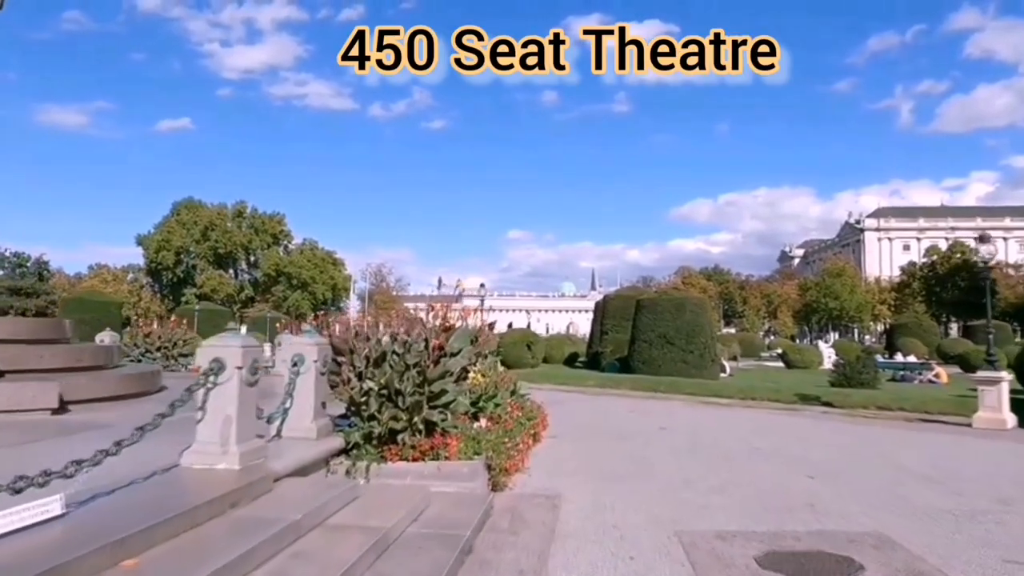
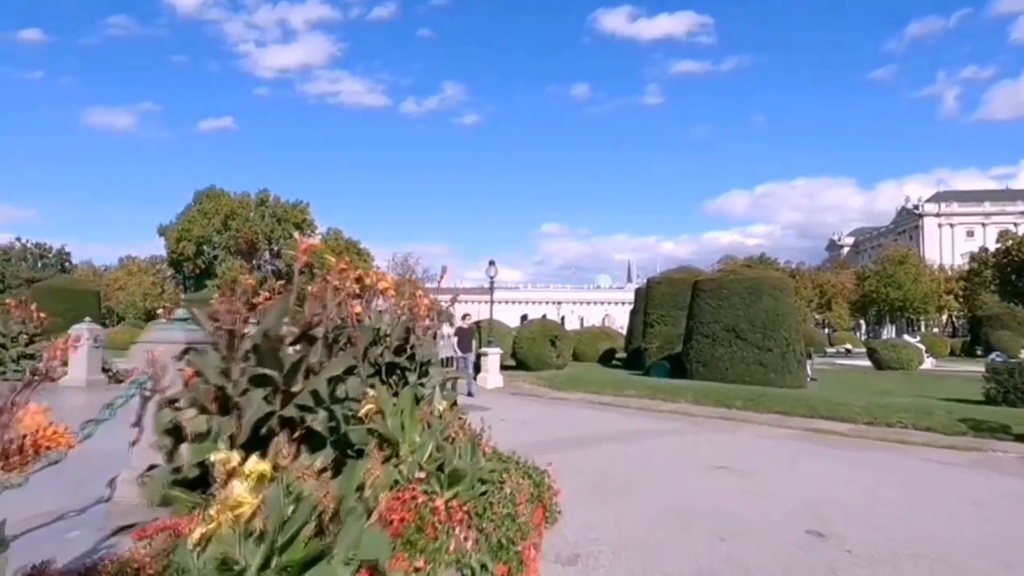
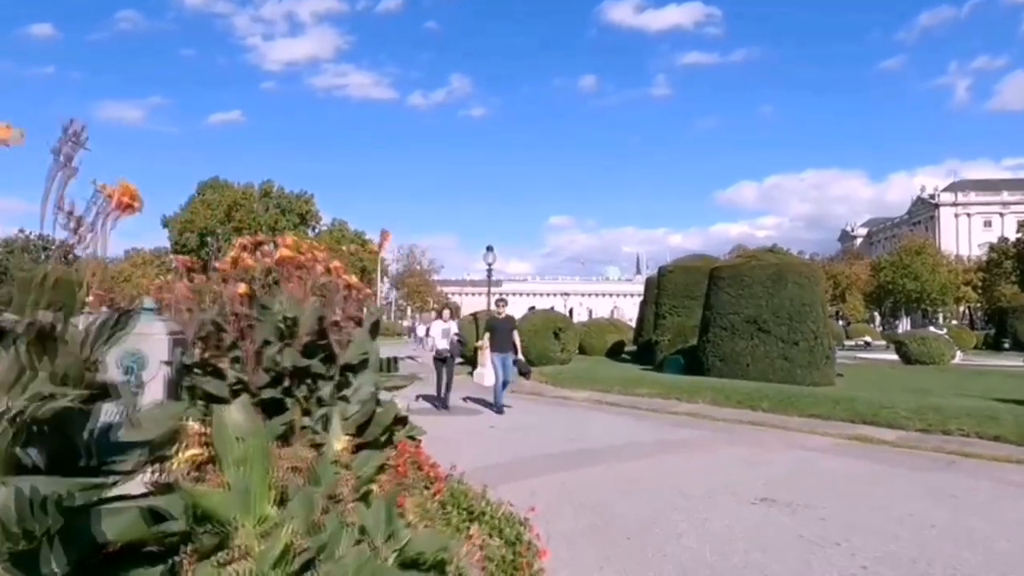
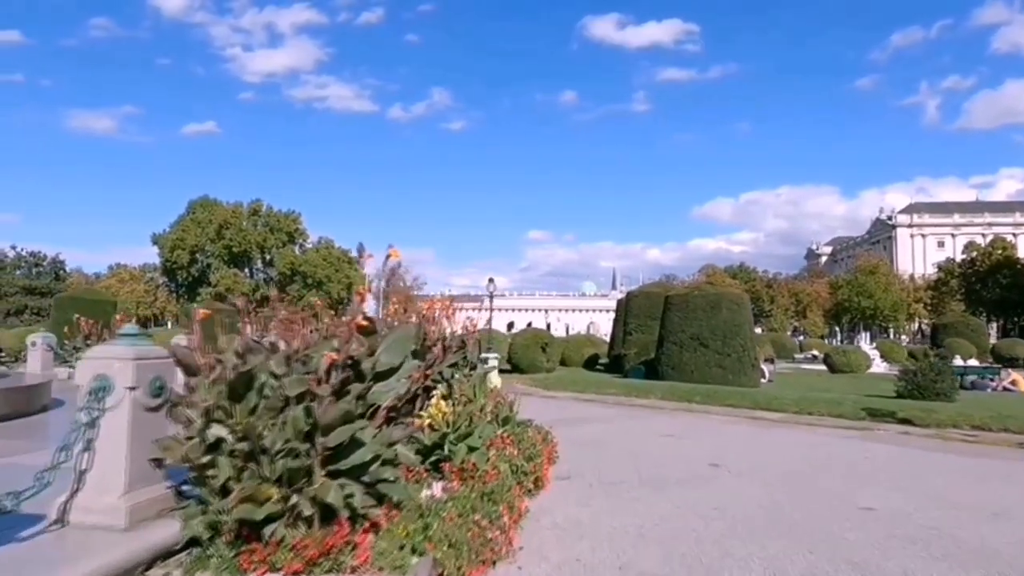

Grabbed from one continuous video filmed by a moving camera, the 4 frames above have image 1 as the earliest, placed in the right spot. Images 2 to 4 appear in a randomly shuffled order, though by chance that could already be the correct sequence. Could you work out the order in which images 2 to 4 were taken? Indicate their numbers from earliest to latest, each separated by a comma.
4, 2, 3
